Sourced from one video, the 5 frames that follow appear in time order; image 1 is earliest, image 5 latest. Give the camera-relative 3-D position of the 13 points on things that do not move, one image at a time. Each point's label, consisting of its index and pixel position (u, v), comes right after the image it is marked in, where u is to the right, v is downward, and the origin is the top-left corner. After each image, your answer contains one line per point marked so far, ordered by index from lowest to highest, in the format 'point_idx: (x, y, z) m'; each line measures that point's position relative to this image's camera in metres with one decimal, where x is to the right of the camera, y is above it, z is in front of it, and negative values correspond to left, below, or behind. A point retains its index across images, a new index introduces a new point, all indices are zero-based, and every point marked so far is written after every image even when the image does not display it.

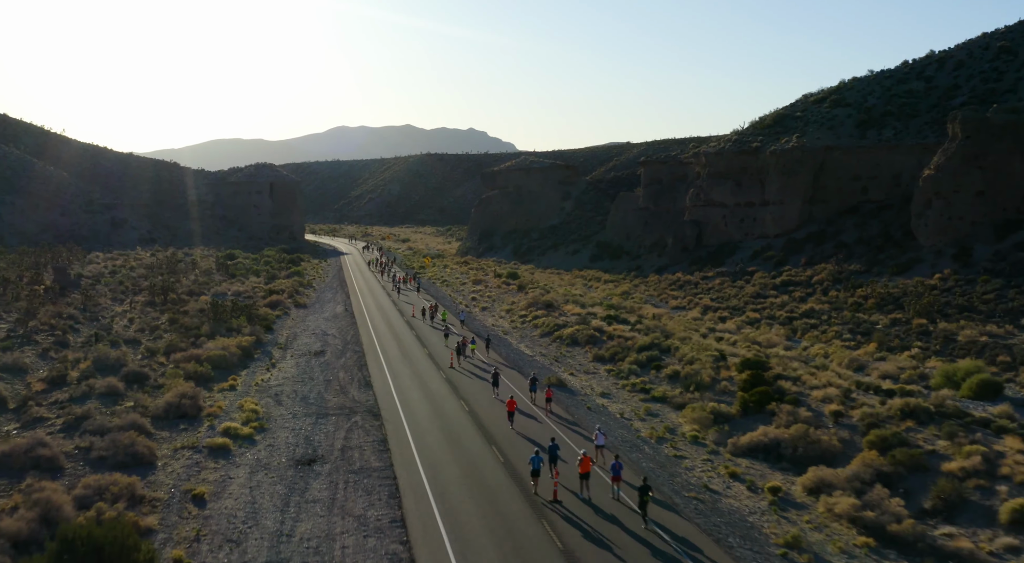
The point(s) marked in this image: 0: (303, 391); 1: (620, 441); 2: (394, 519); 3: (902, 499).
0: (-6.0, -3.1, +20.0) m
1: (+2.5, -3.7, +16.1) m
2: (-2.0, -4.0, +11.7) m
3: (+7.5, -4.1, +13.2) m
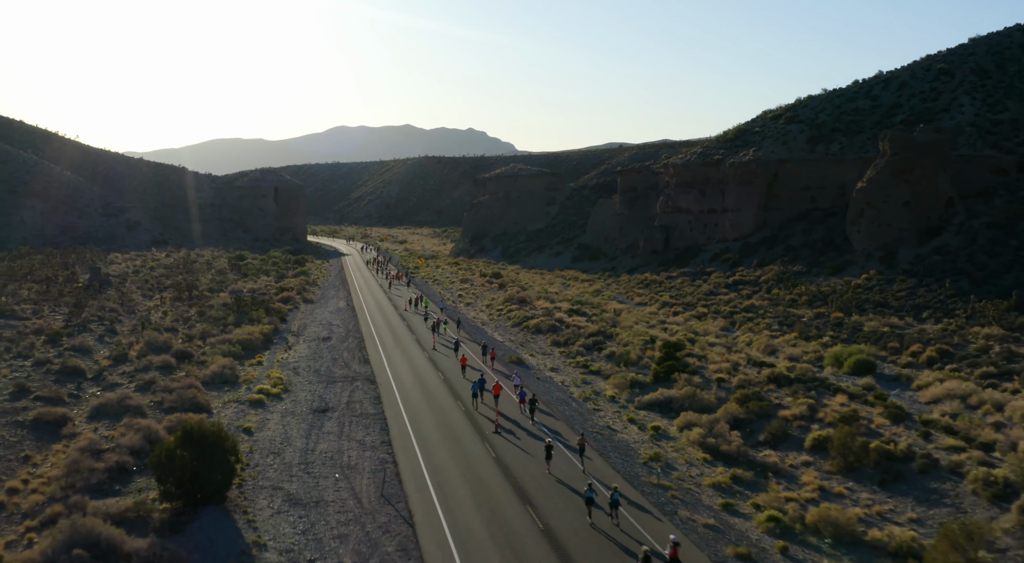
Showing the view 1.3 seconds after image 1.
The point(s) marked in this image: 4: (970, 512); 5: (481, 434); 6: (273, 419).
0: (-7.2, -3.1, +25.4) m
1: (+1.4, -3.6, +21.4) m
2: (-3.2, -3.9, +17.1) m
3: (+6.3, -4.1, +18.5) m
4: (+9.1, -4.5, +13.7) m
5: (-0.8, -3.9, +17.6) m
6: (-6.5, -3.7, +18.9) m
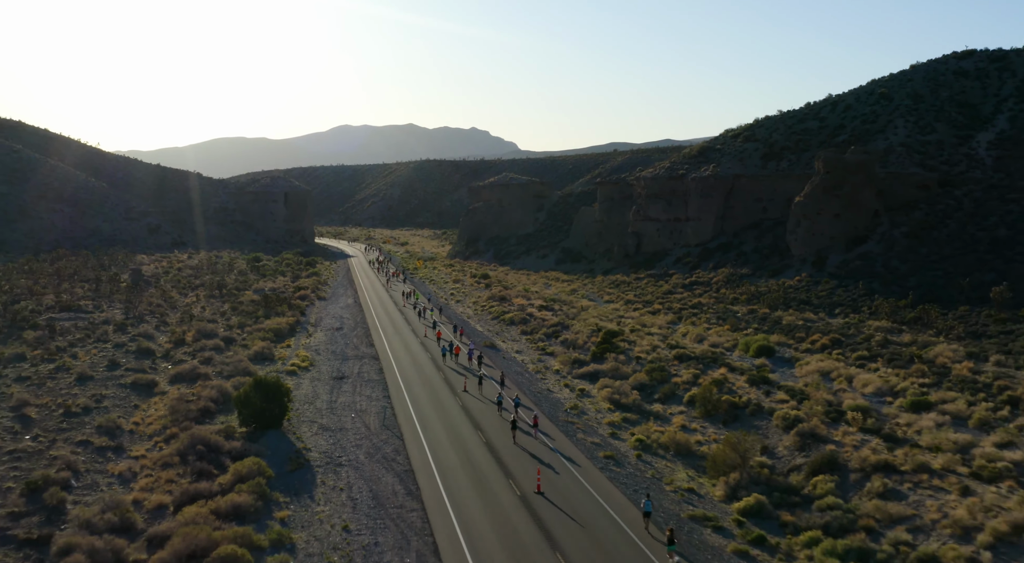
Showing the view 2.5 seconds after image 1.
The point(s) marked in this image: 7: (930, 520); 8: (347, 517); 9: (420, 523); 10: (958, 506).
0: (-8.5, -3.1, +32.6) m
1: (+0.1, -3.7, +28.6) m
2: (-4.5, -4.0, +24.2) m
3: (+5.0, -4.2, +25.7) m
4: (+7.8, -4.6, +20.8) m
5: (-2.1, -3.9, +24.7) m
6: (-7.8, -3.8, +26.1) m
7: (+9.1, -5.2, +15.1) m
8: (-3.6, -5.2, +15.2) m
9: (-2.0, -5.2, +15.0) m
10: (+10.0, -5.0, +15.4) m
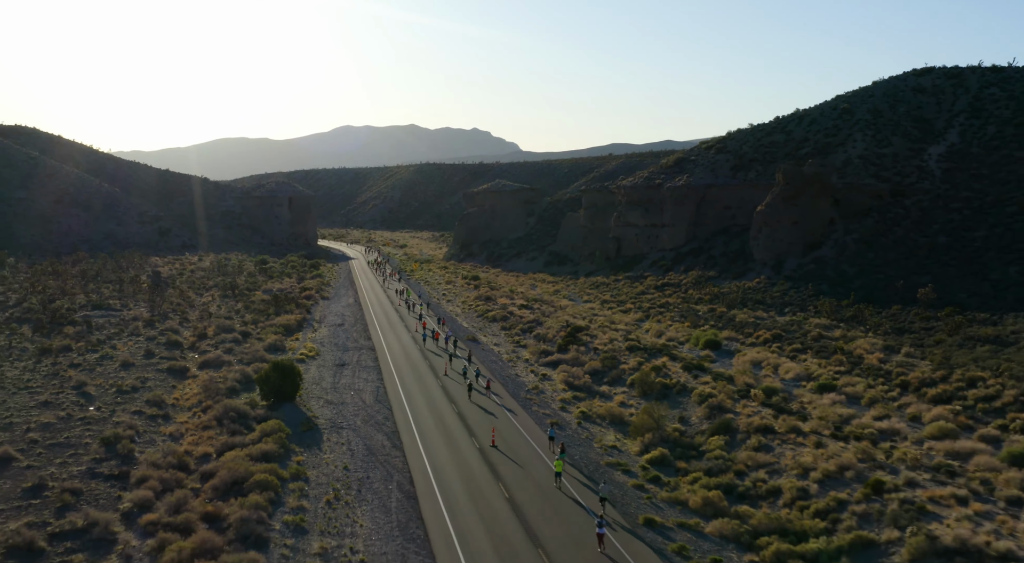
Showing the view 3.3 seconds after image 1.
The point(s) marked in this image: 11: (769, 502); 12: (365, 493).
0: (-9.6, -3.2, +37.6) m
1: (-1.1, -3.8, +33.6) m
2: (-5.7, -4.1, +29.3) m
3: (+3.8, -4.3, +30.7) m
4: (+6.6, -4.7, +25.8) m
5: (-3.3, -4.0, +29.8) m
6: (-9.0, -3.9, +31.1) m
7: (+7.9, -5.3, +20.1) m
8: (-4.9, -5.3, +20.3) m
9: (-3.2, -5.3, +20.0) m
10: (+8.8, -5.1, +20.4) m
11: (+6.9, -5.9, +18.4) m
12: (-3.9, -5.5, +18.1) m
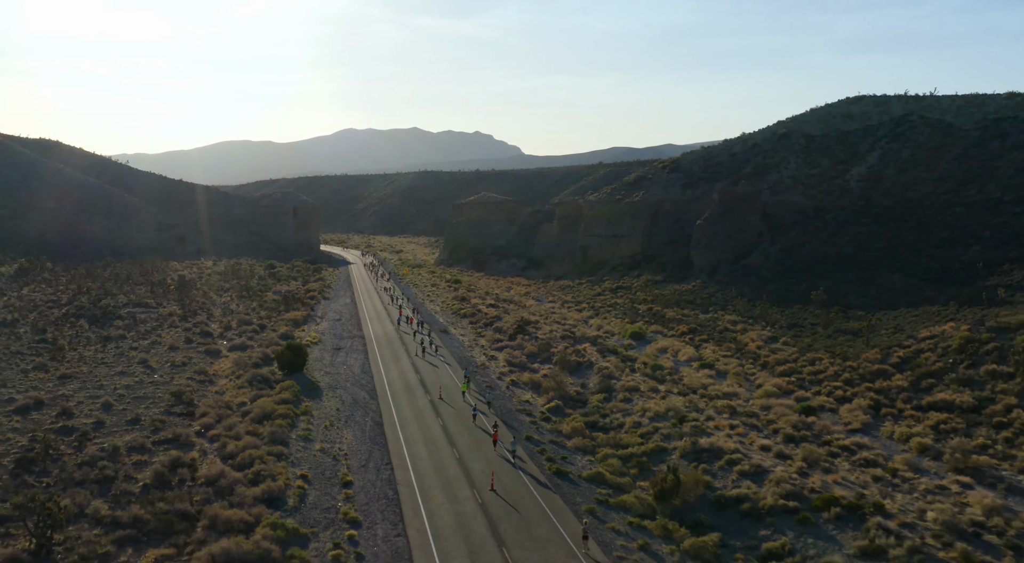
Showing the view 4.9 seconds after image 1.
0: (-12.2, -3.4, +47.2) m
1: (-3.7, -4.0, +43.1) m
2: (-8.3, -4.3, +38.8) m
3: (+1.2, -4.5, +40.2) m
4: (+3.9, -4.9, +35.3) m
5: (-5.9, -4.2, +39.3) m
6: (-11.6, -4.1, +40.7) m
7: (+5.3, -5.5, +29.6) m
8: (-7.5, -5.4, +29.8) m
9: (-5.8, -5.4, +29.5) m
10: (+6.1, -5.3, +29.9) m
11: (+4.2, -6.0, +28.0) m
12: (-6.5, -5.7, +27.6) m
